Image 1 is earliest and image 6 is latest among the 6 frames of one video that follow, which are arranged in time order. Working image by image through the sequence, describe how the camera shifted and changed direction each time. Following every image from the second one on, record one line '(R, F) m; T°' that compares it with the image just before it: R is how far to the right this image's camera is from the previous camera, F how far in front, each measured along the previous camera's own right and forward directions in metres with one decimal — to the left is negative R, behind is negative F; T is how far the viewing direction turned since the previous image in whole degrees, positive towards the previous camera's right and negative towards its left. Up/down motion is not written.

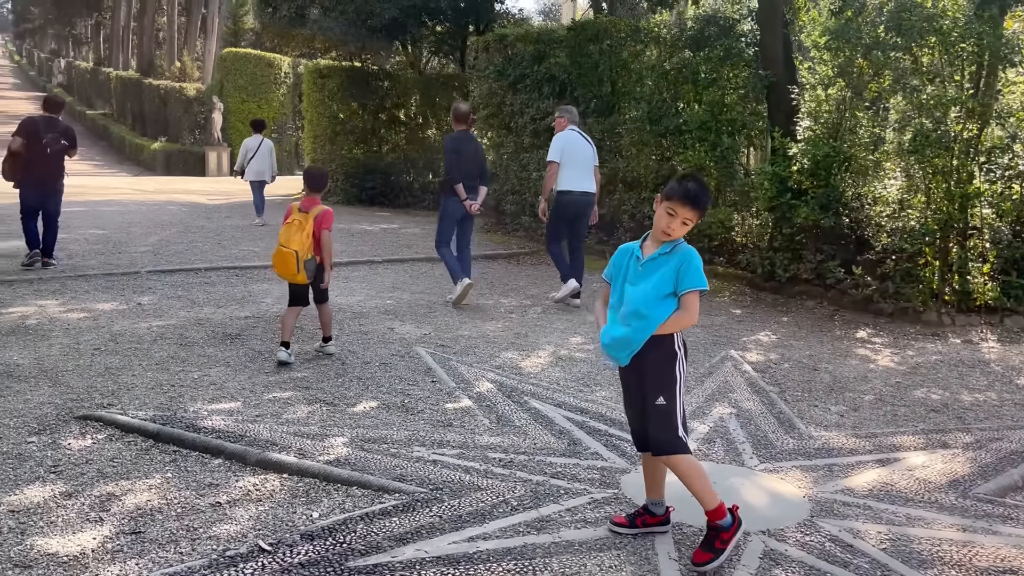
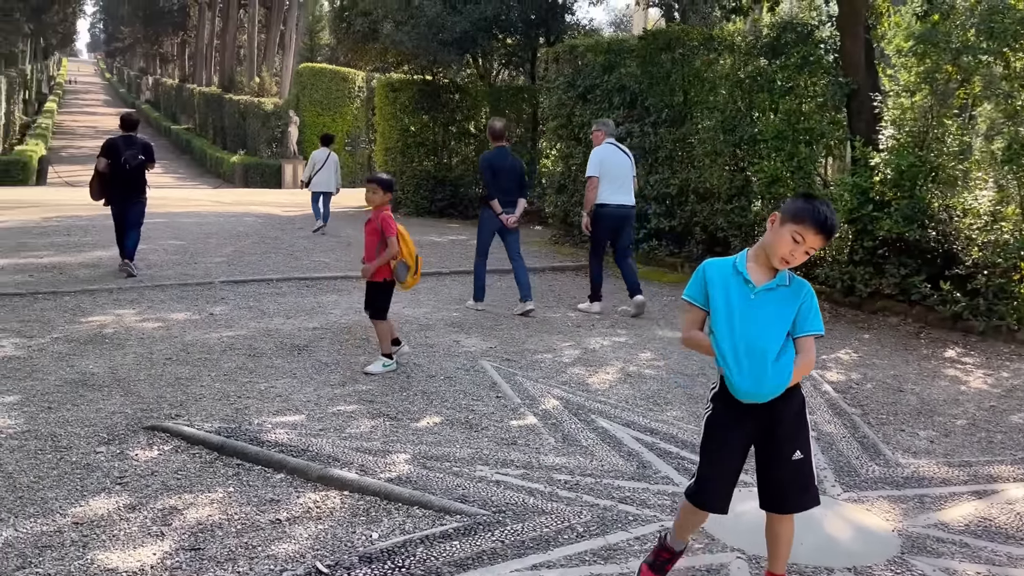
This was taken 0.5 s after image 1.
(0.0, +0.1) m; -5°
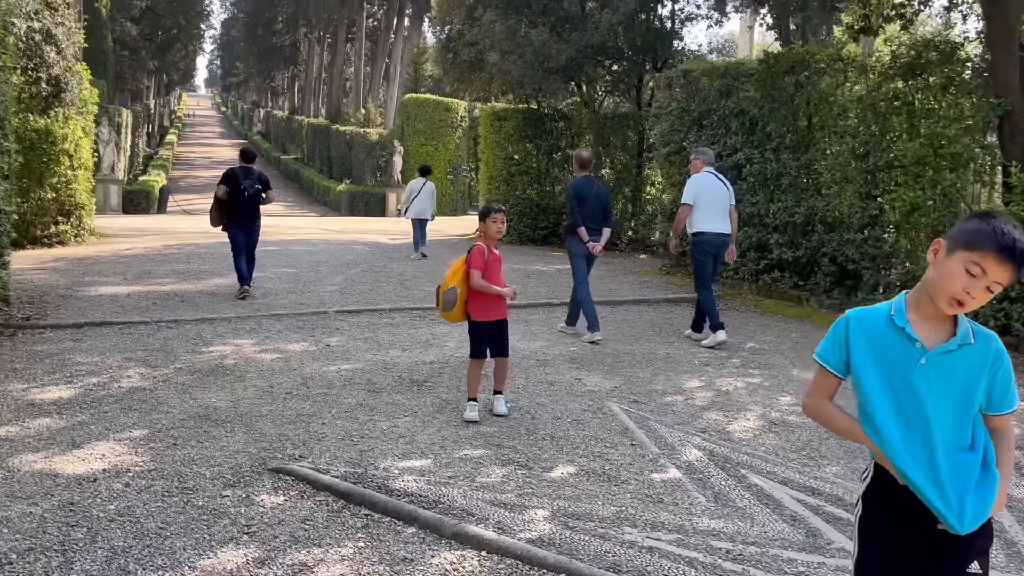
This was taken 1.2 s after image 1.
(-0.2, +0.2) m; -6°
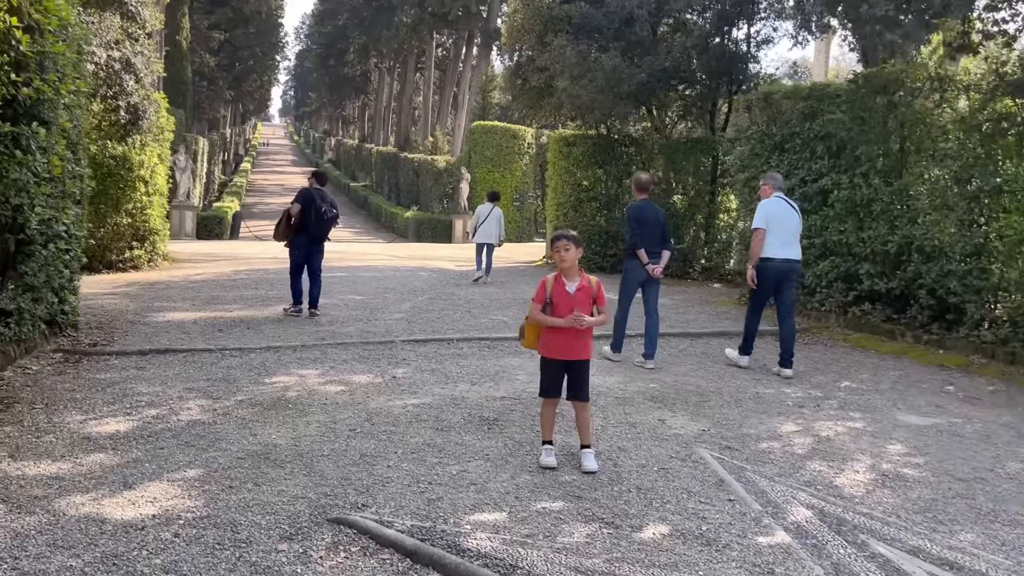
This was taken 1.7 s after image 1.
(-0.1, +0.3) m; -4°
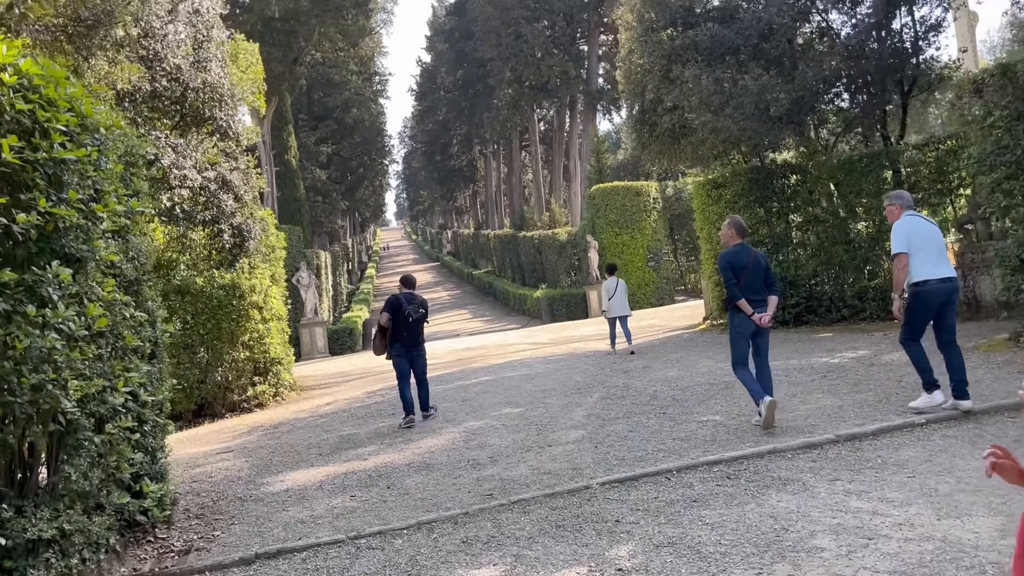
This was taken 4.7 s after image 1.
(-0.6, +2.1) m; -8°
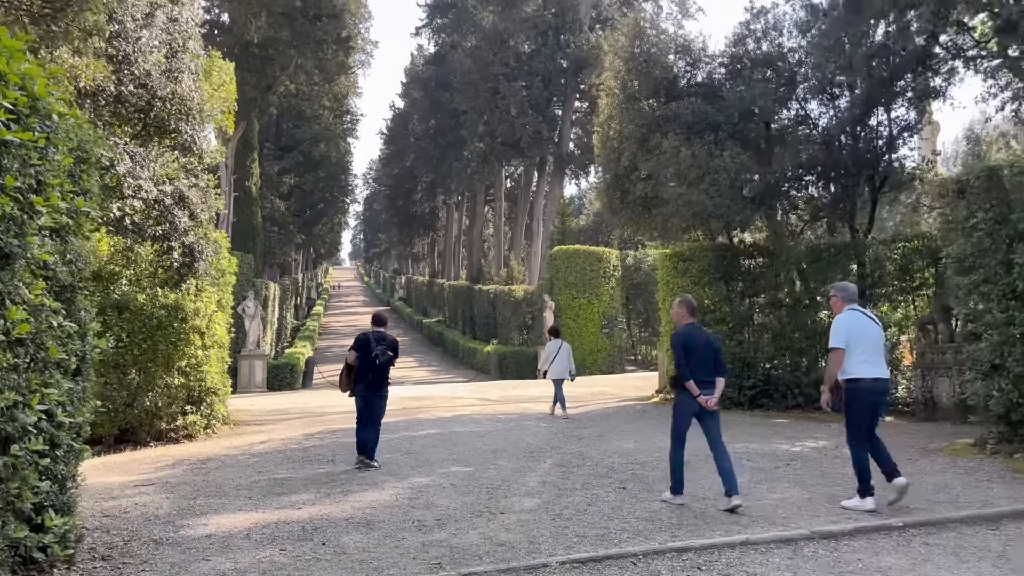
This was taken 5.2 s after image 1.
(-0.2, +0.4) m; +3°
